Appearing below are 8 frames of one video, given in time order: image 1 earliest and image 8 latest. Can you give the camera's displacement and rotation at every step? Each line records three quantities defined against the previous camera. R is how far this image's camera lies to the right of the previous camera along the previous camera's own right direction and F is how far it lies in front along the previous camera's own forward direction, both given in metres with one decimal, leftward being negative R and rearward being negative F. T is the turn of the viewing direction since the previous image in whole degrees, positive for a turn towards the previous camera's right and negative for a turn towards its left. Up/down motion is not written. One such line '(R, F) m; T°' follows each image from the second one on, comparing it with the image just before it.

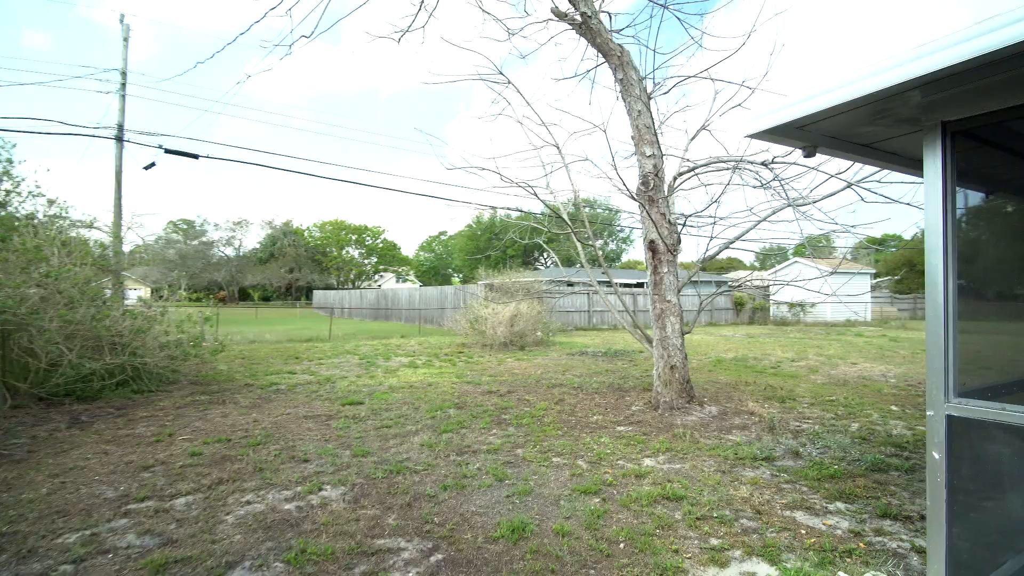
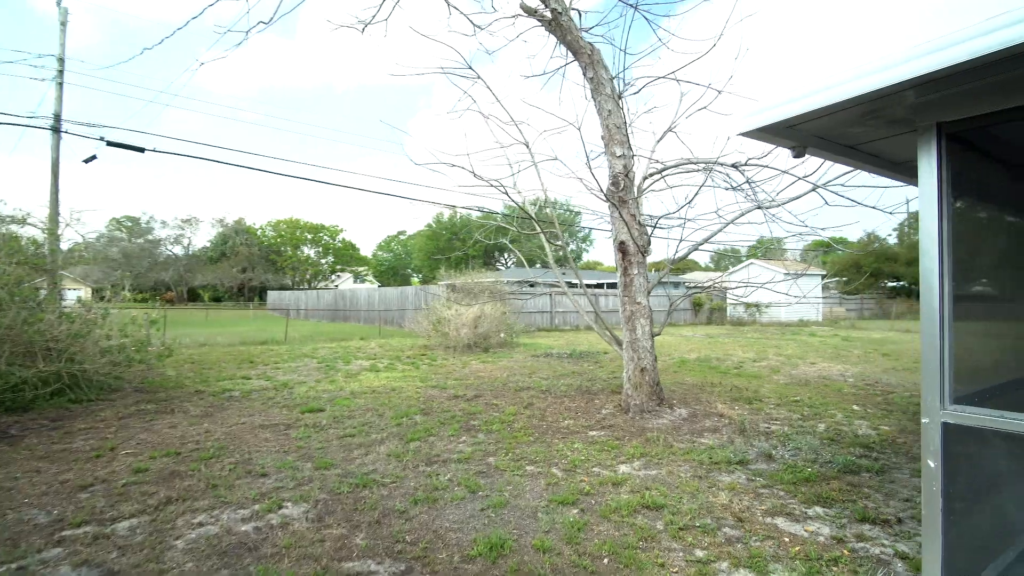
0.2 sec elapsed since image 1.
(-0.1, +0.2) m; +4°
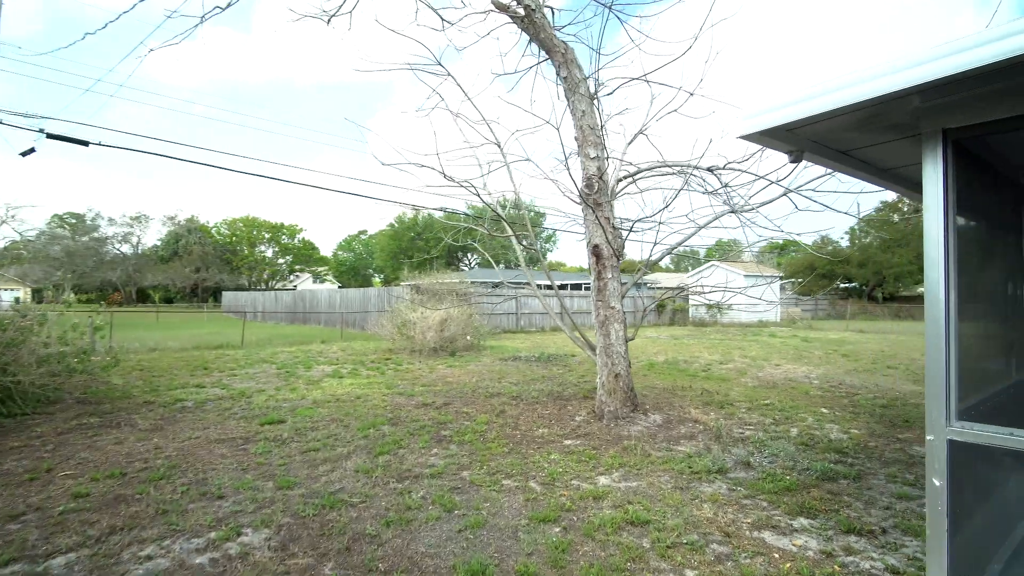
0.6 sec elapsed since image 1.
(-0.1, +0.2) m; +4°
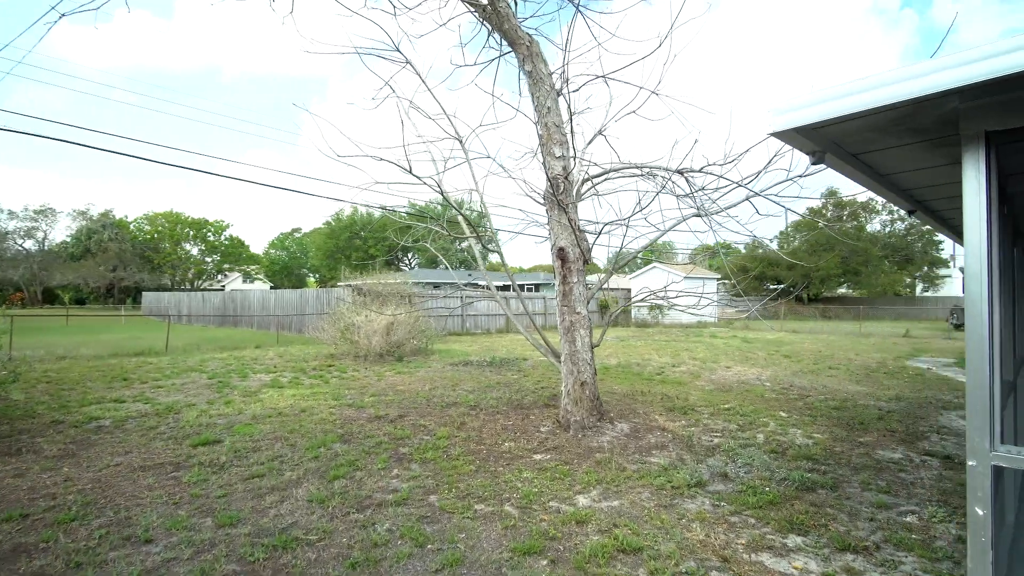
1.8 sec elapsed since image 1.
(-0.2, +0.3) m; +6°
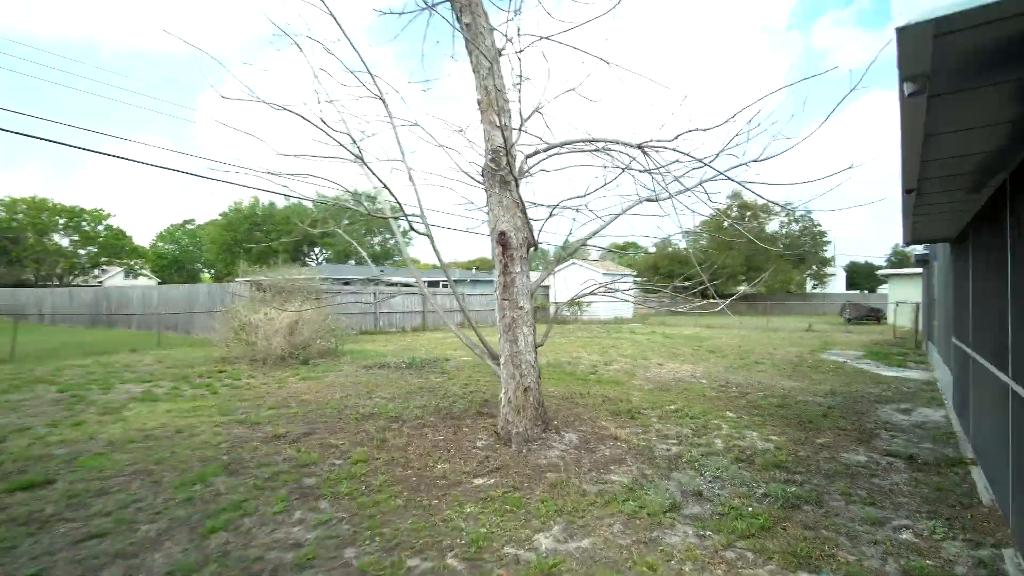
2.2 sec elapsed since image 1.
(-0.2, +0.8) m; +9°
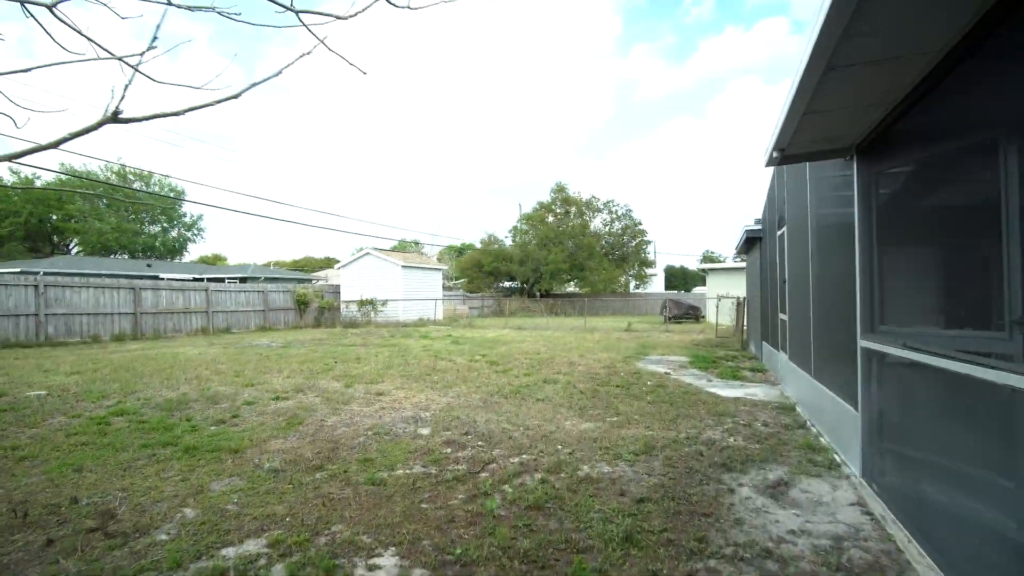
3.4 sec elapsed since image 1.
(+2.2, +3.9) m; +15°
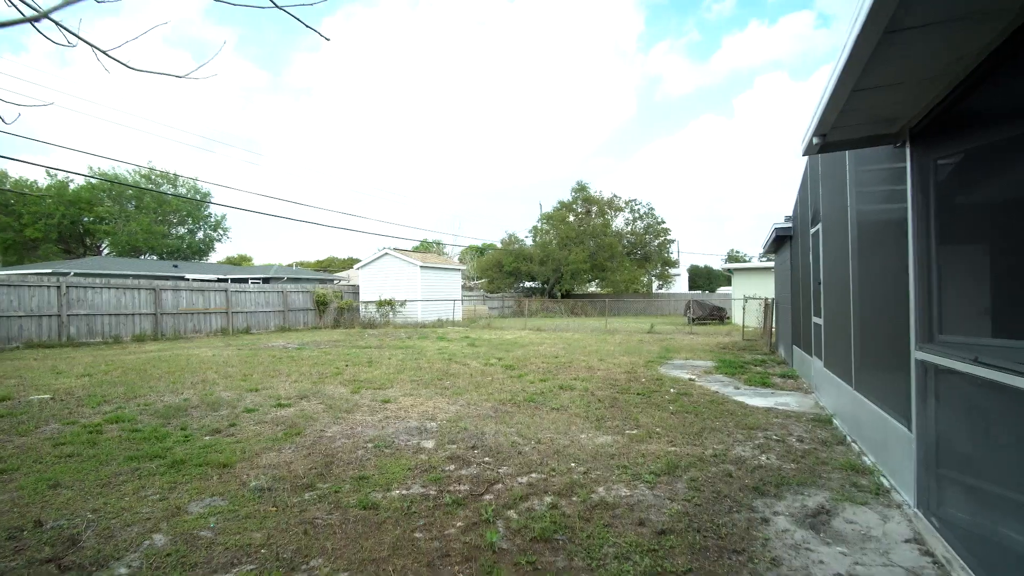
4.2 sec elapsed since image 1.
(+0.1, +0.3) m; -2°
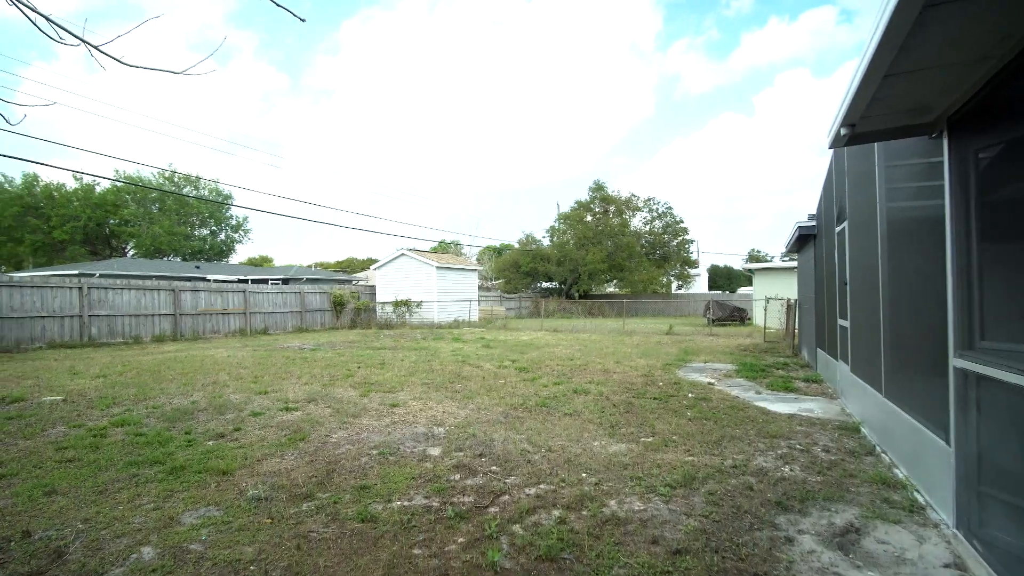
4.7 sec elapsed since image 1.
(+0.1, +0.2) m; -2°
